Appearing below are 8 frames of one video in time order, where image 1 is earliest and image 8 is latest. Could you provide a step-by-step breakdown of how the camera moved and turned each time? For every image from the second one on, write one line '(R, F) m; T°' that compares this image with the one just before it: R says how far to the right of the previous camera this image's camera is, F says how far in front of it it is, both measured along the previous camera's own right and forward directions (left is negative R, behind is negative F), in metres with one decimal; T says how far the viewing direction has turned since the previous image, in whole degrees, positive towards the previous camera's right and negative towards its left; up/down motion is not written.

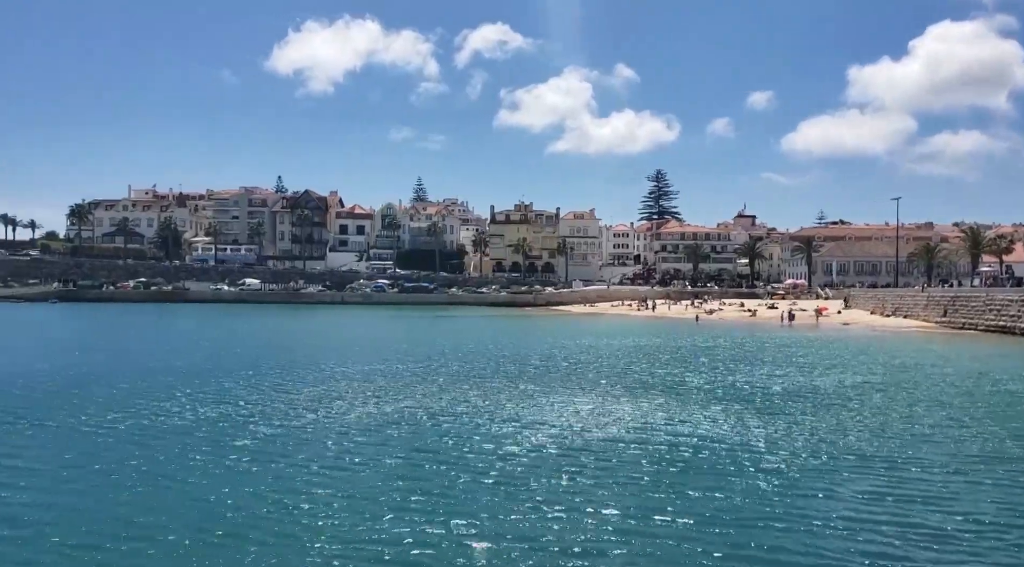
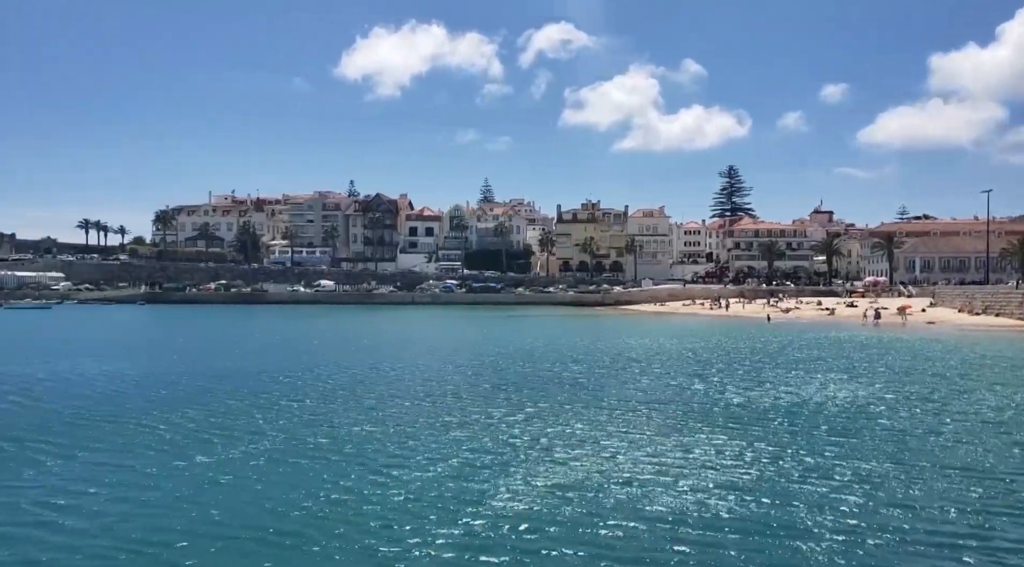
(0.0, +0.3) m; -5°
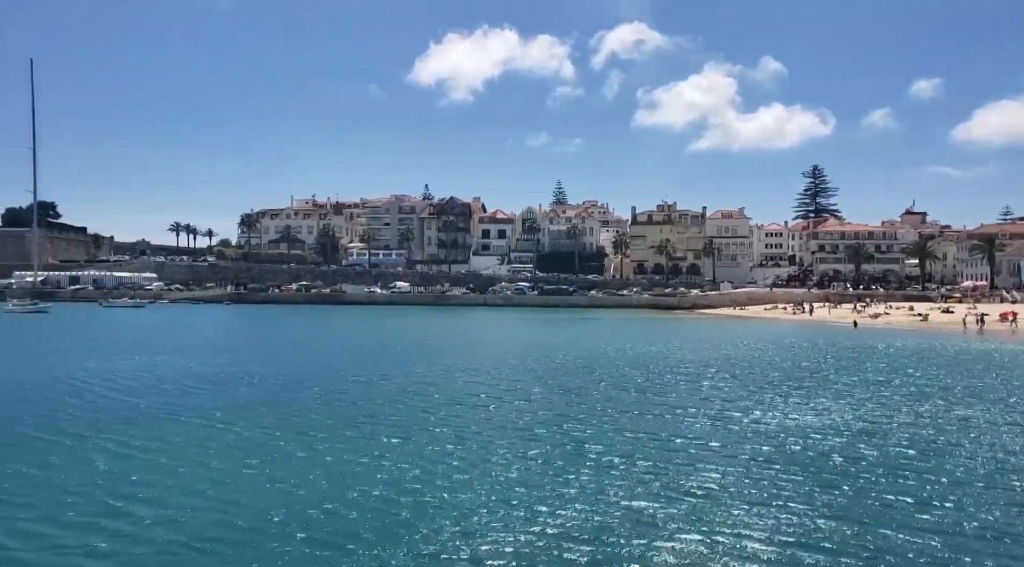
(-0.1, +0.6) m; -5°
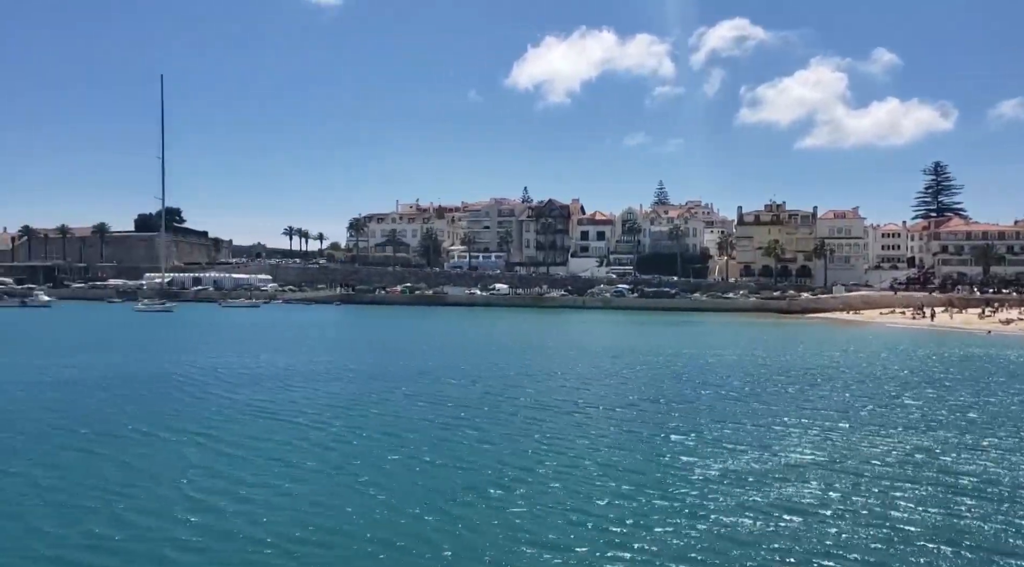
(-0.1, +0.3) m; -7°
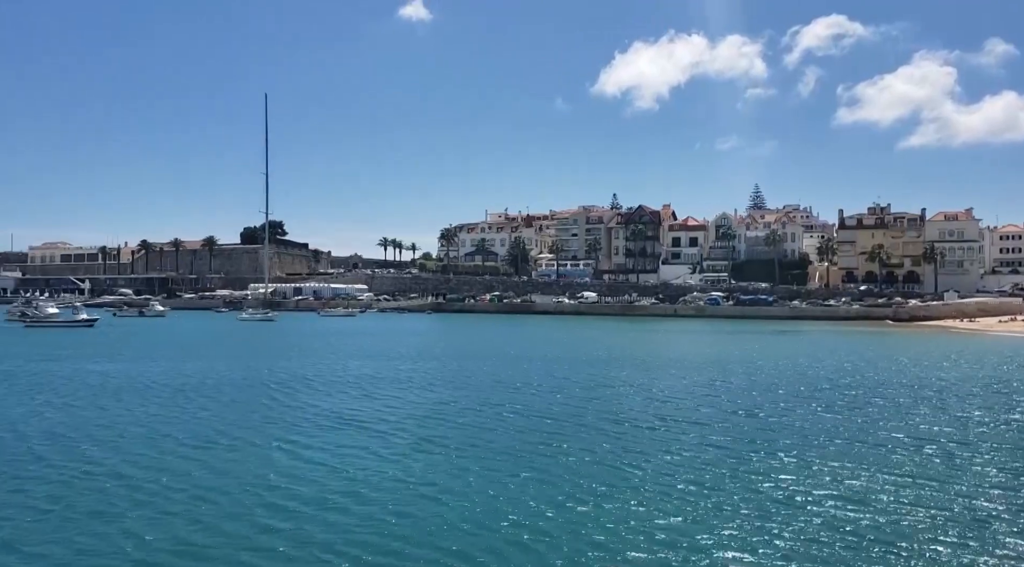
(-0.1, +0.4) m; -6°
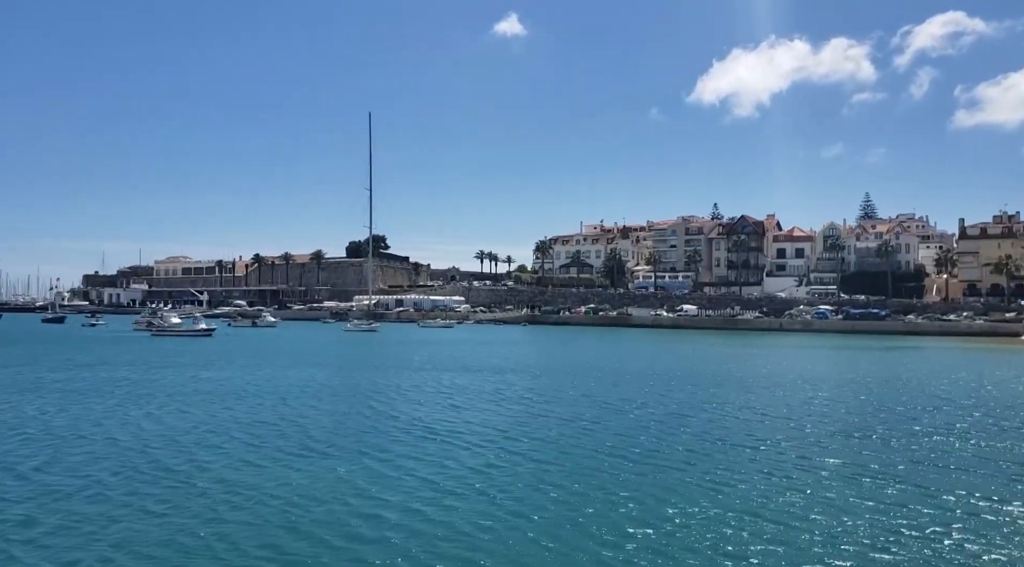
(-0.1, +0.7) m; -7°
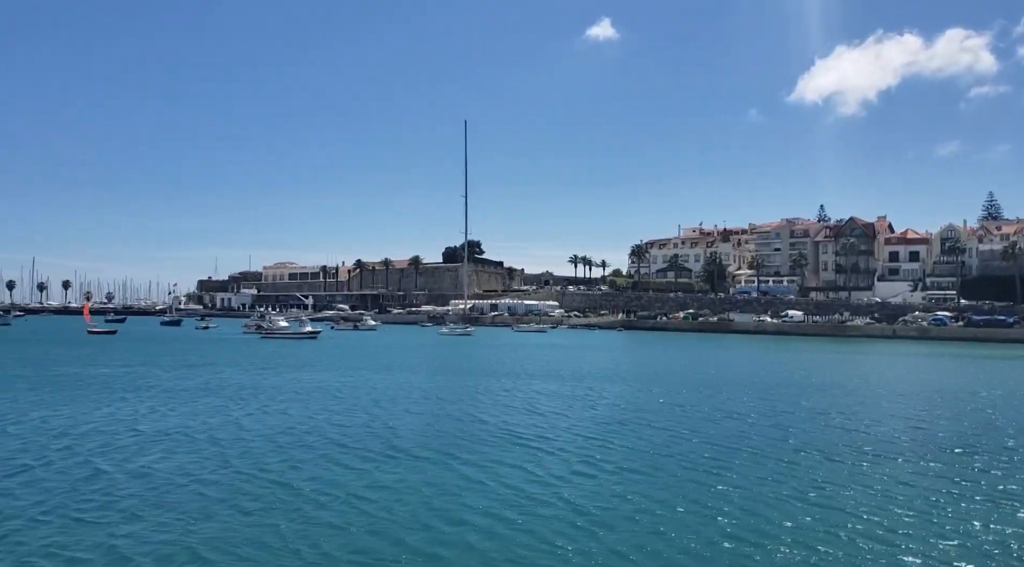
(-0.1, +0.5) m; -7°
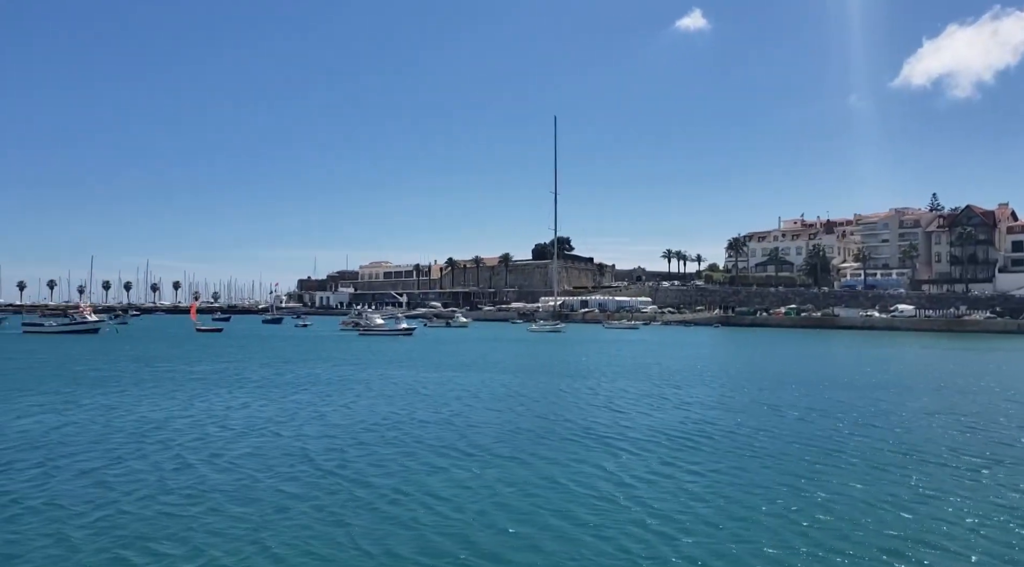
(-0.1, +0.9) m; -6°
